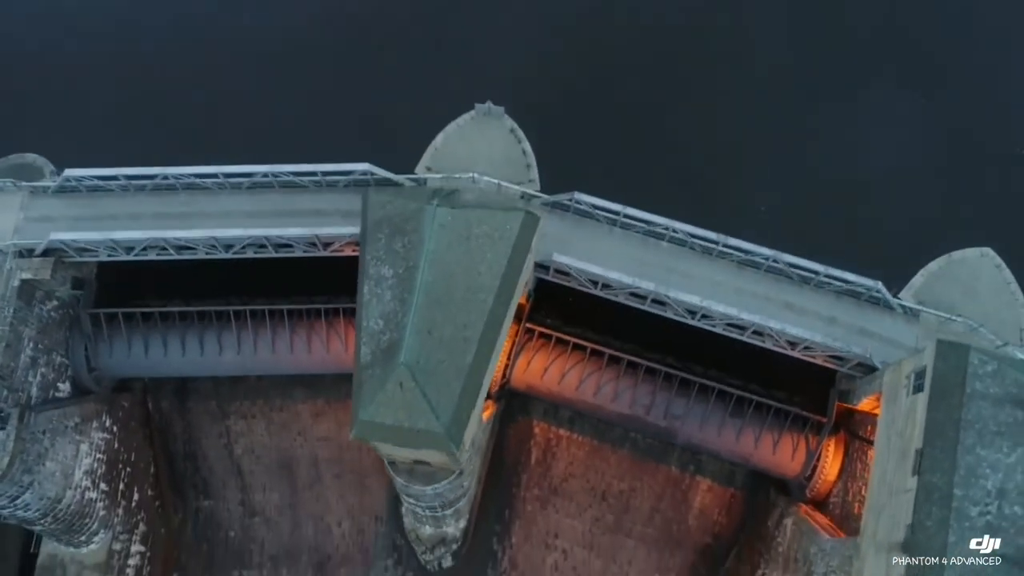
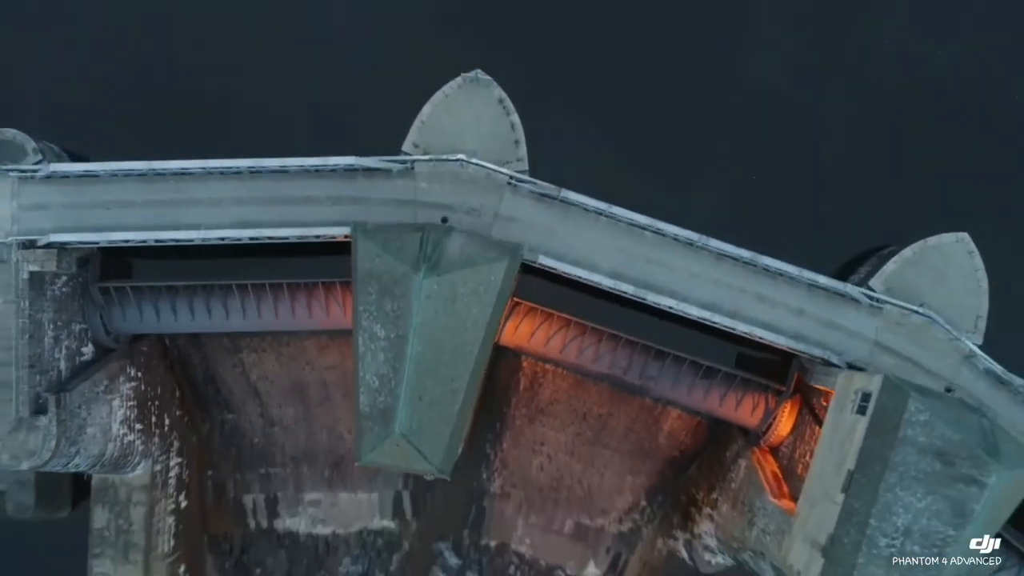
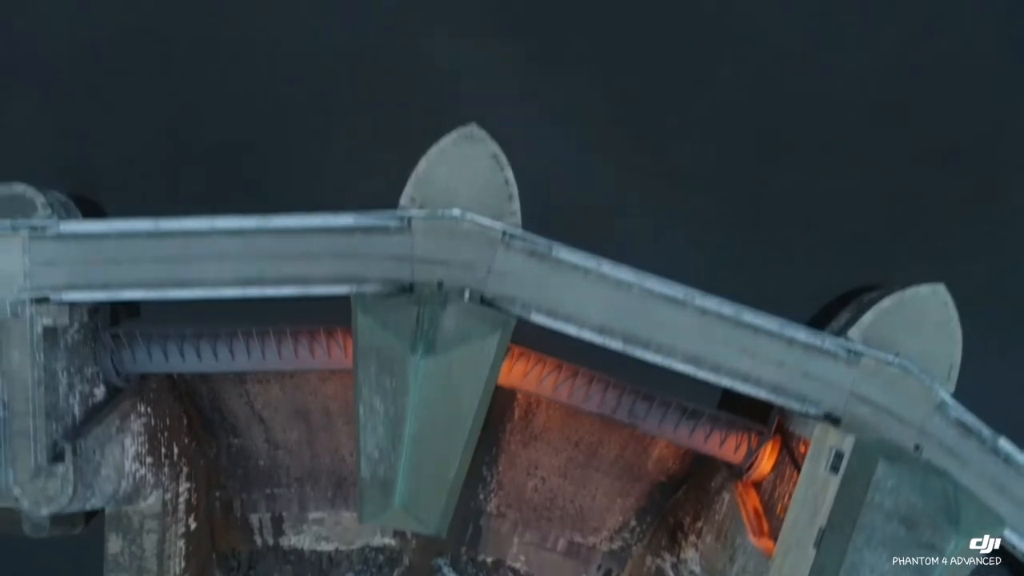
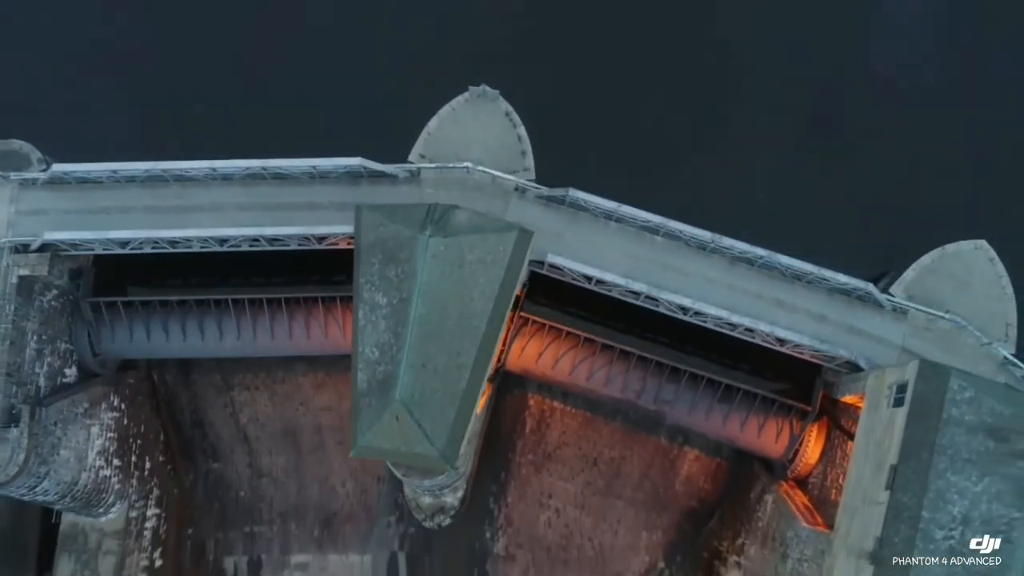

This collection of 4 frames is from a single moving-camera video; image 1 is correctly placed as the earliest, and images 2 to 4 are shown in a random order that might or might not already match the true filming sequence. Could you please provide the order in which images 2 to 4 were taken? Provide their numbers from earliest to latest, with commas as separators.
4, 2, 3
